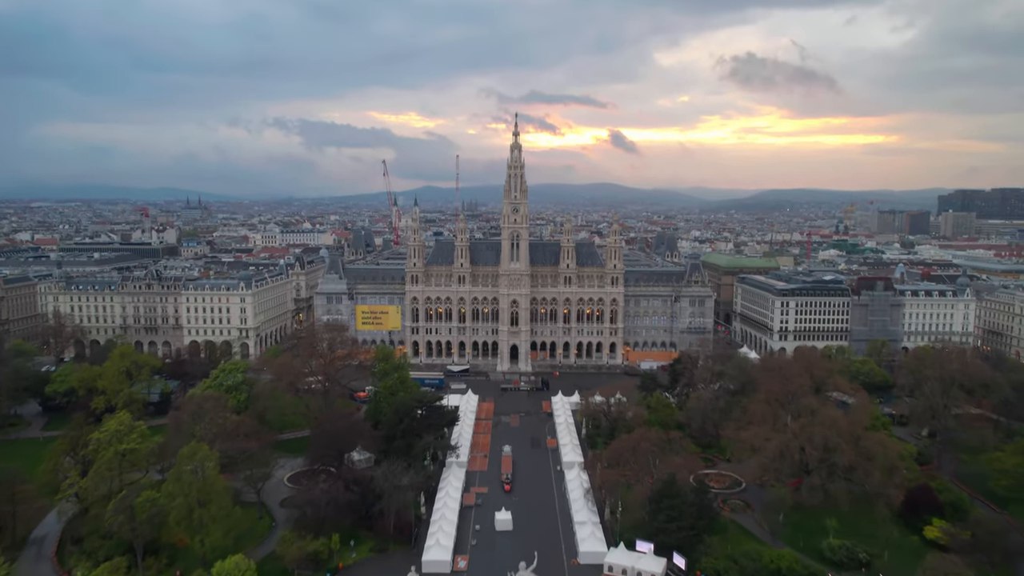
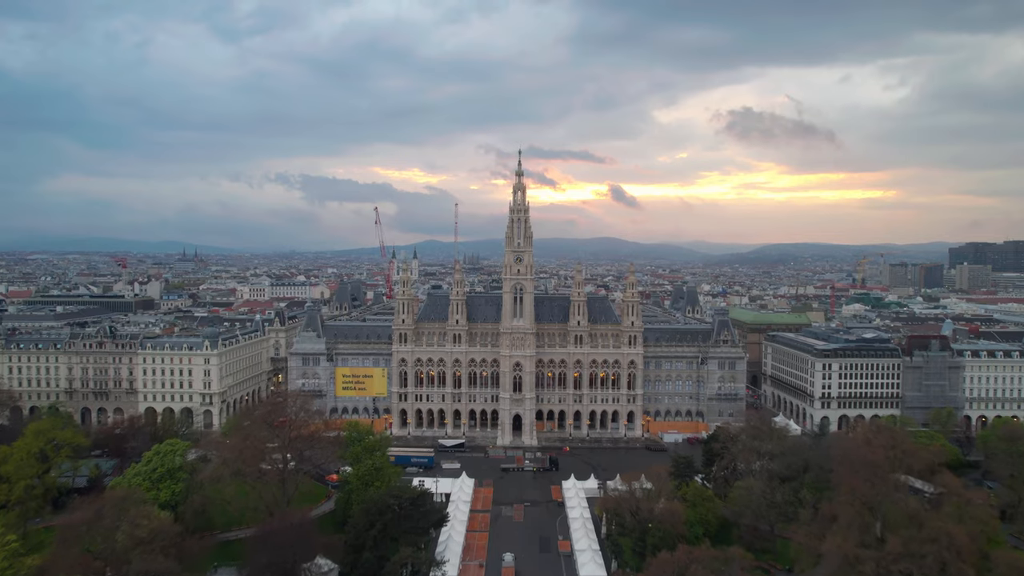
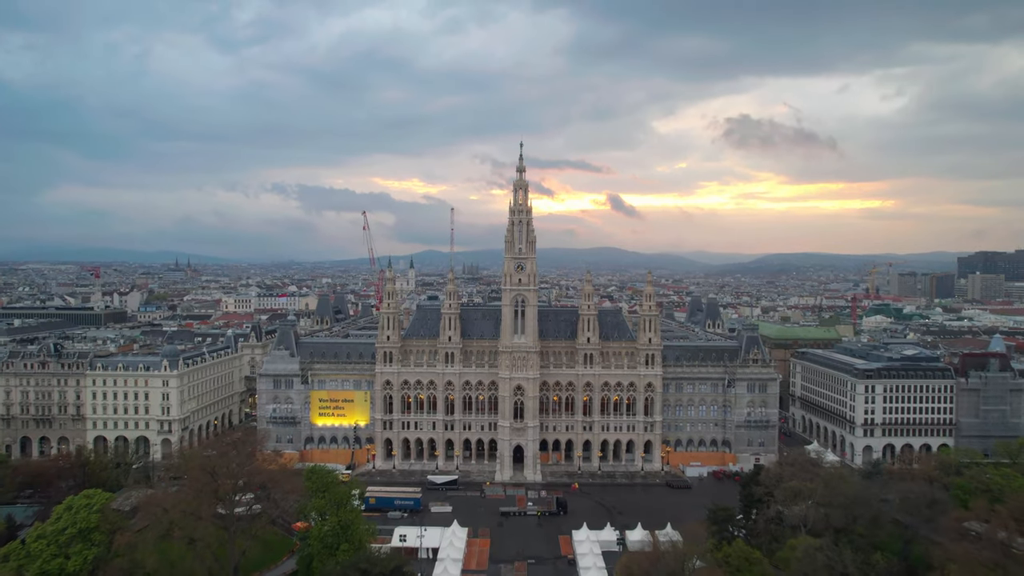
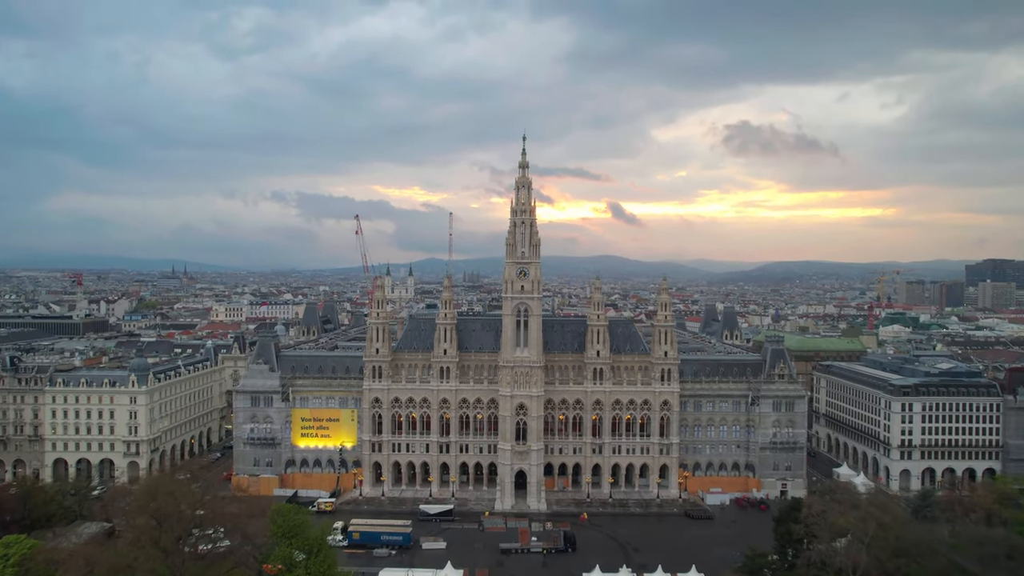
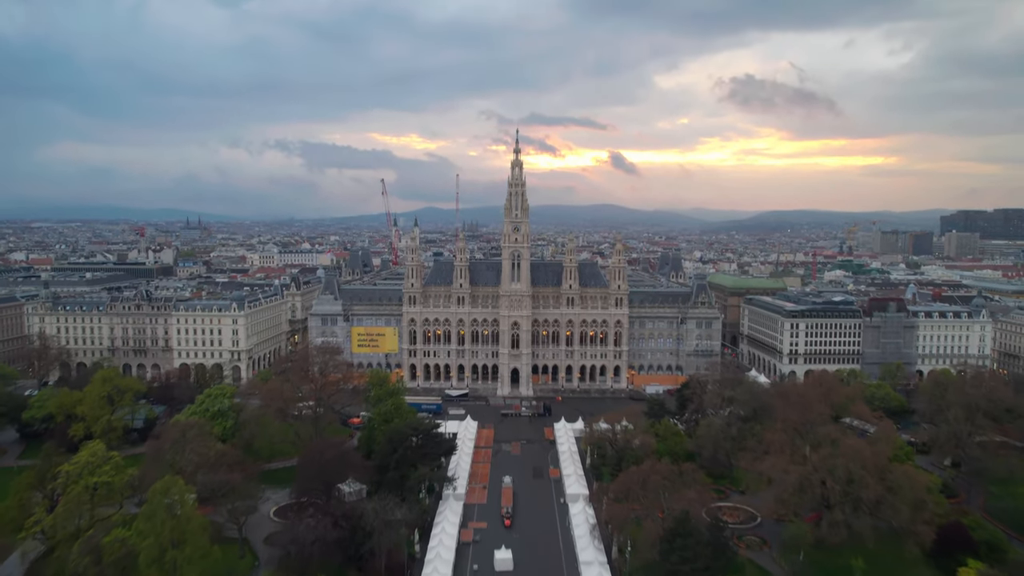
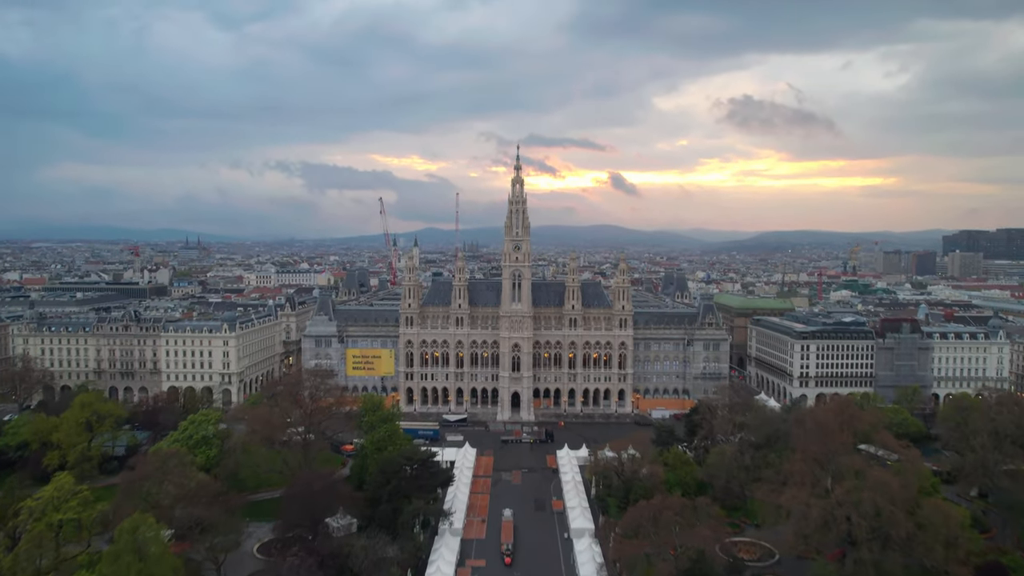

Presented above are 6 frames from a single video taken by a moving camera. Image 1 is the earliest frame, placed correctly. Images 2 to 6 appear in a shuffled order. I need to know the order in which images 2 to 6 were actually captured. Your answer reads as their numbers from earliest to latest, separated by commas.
5, 6, 2, 3, 4
